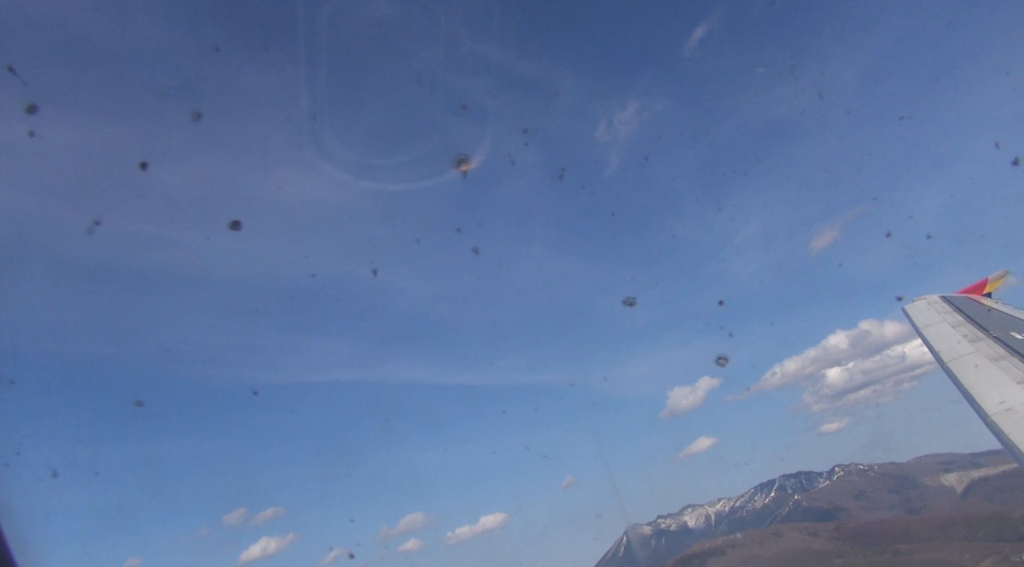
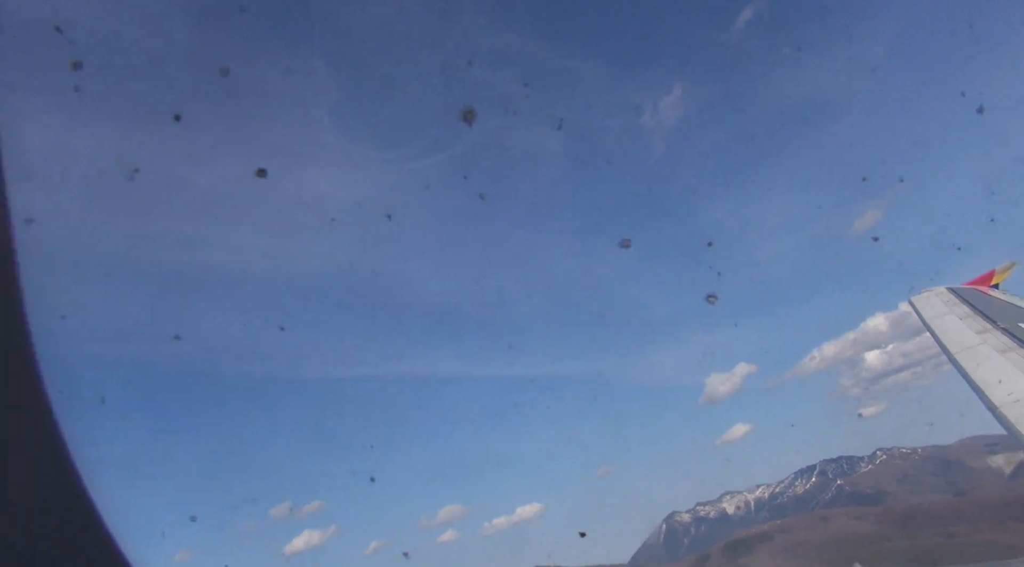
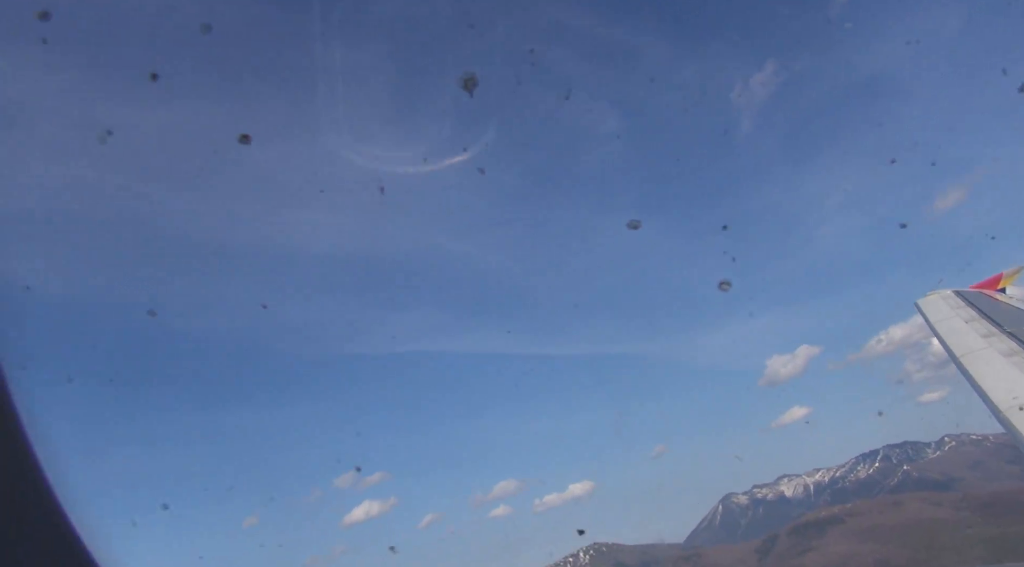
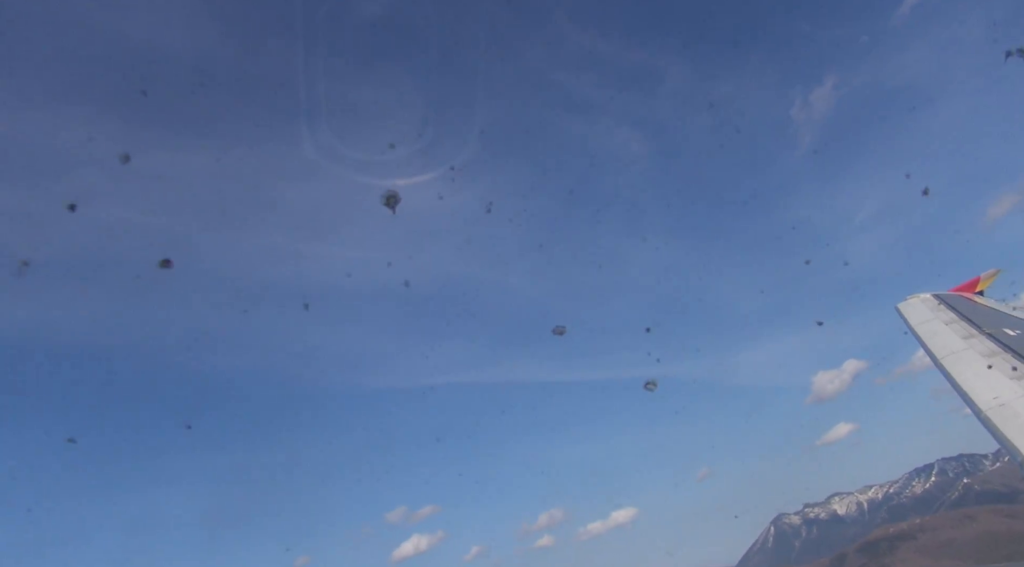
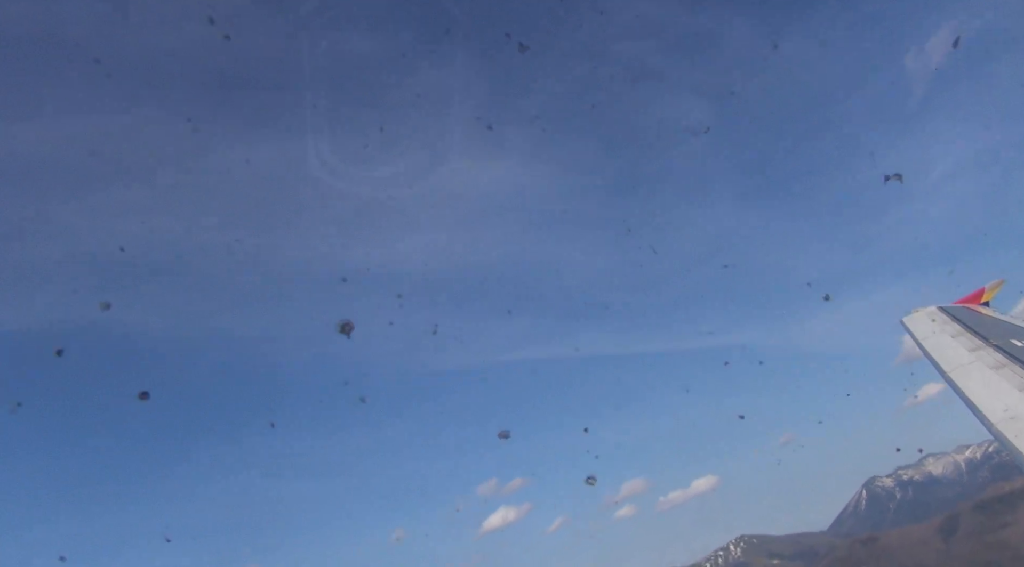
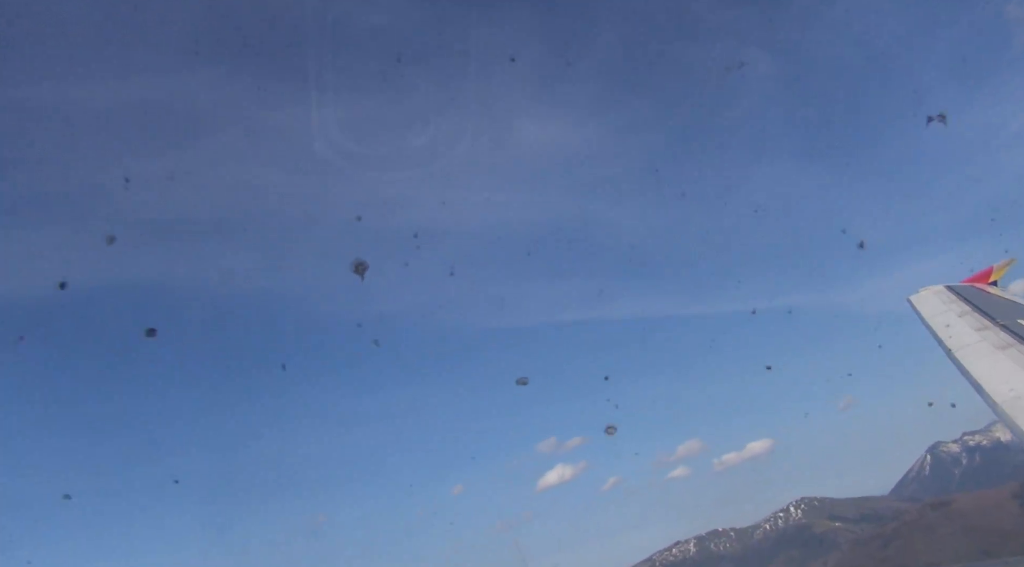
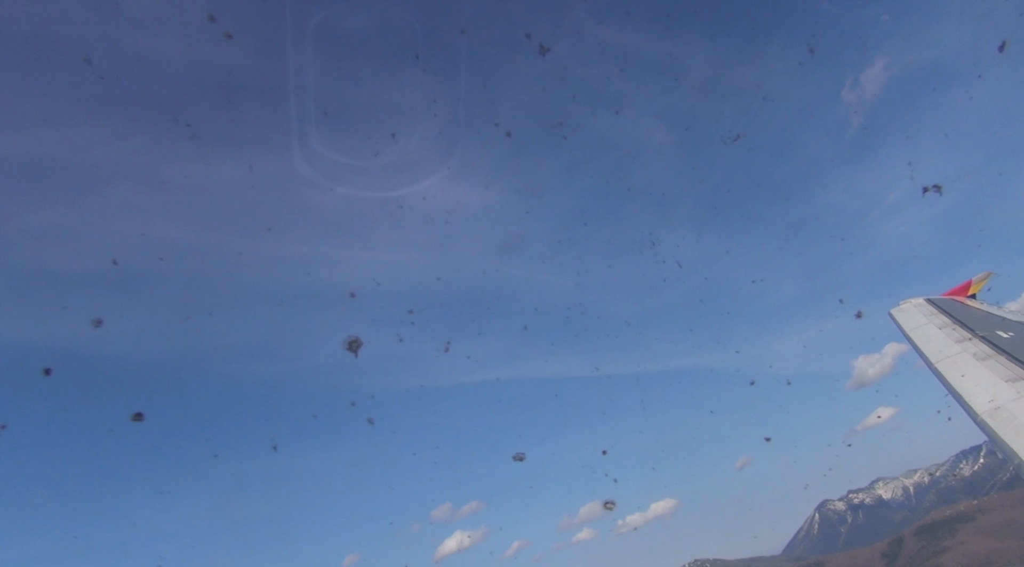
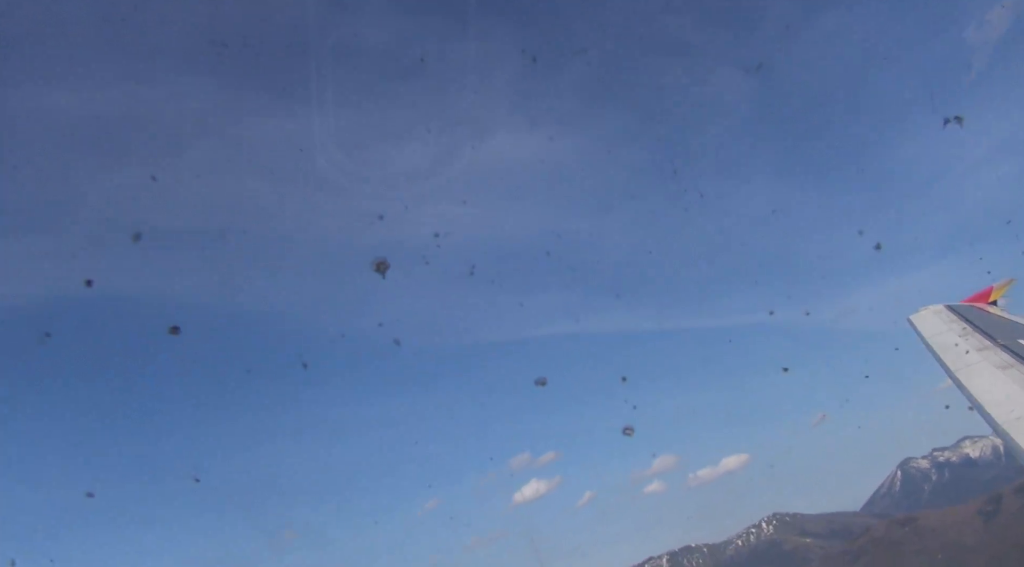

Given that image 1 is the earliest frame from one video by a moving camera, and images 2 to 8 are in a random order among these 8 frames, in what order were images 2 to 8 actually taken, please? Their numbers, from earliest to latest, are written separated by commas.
2, 3, 4, 7, 5, 8, 6
